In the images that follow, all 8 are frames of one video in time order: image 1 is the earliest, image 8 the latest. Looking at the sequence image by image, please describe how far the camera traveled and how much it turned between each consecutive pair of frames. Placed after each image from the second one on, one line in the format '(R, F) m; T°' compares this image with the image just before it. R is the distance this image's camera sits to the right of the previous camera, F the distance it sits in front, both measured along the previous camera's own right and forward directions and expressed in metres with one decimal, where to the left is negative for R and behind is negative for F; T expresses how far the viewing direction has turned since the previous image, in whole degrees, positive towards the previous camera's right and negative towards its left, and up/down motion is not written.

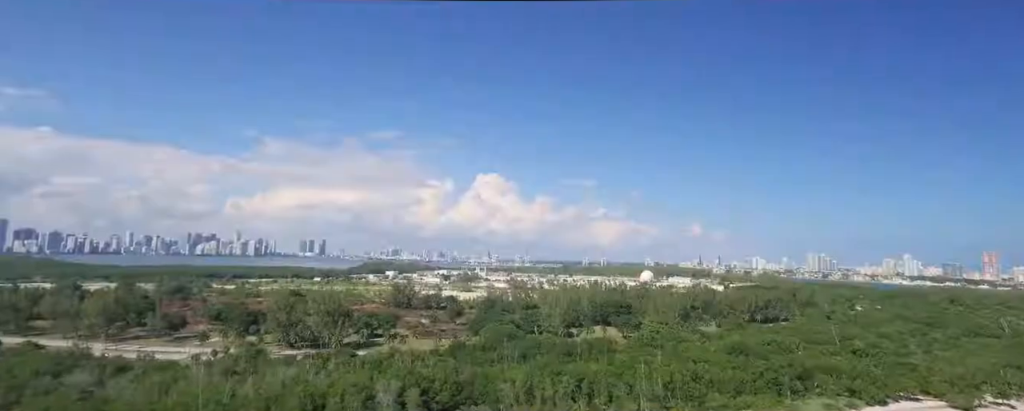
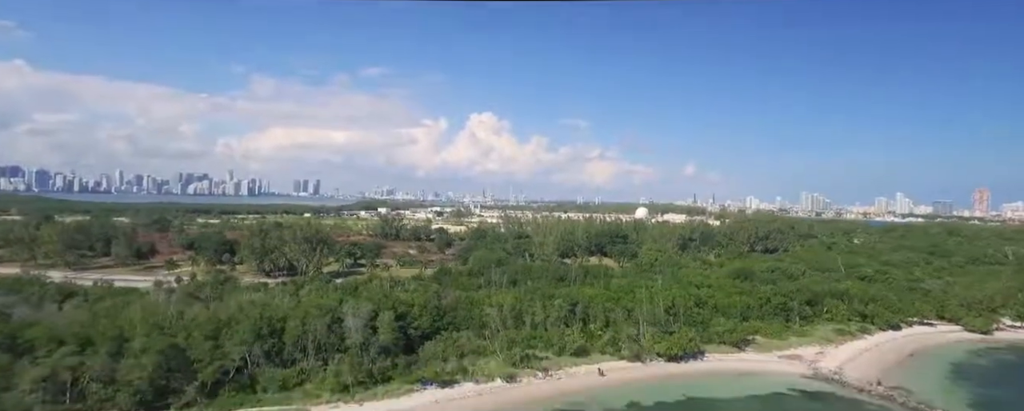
(+0.7, +5.5) m; +1°
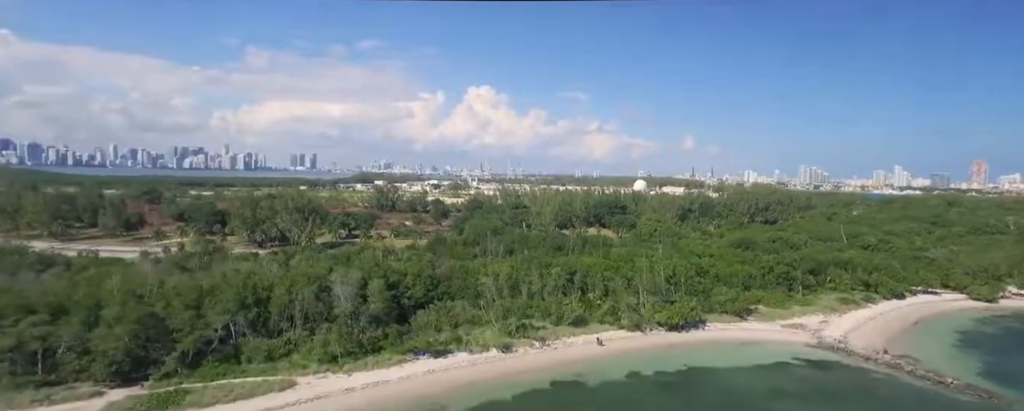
(+0.2, +1.6) m; 0°
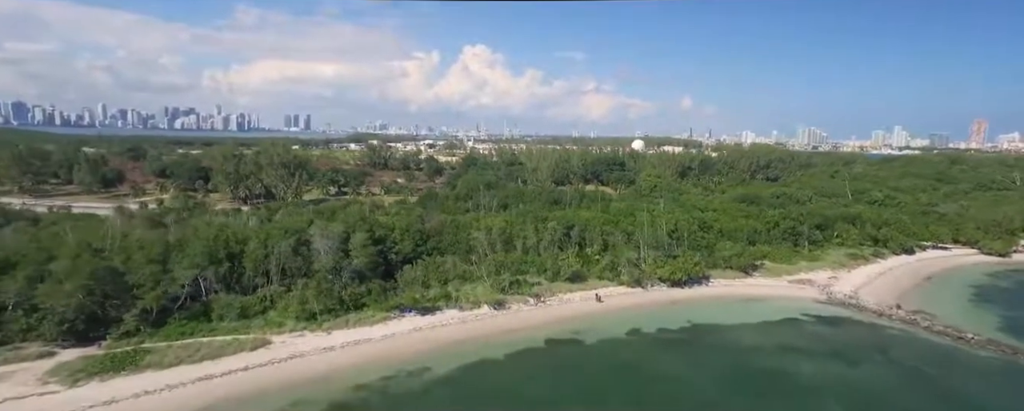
(+0.2, +2.5) m; 0°
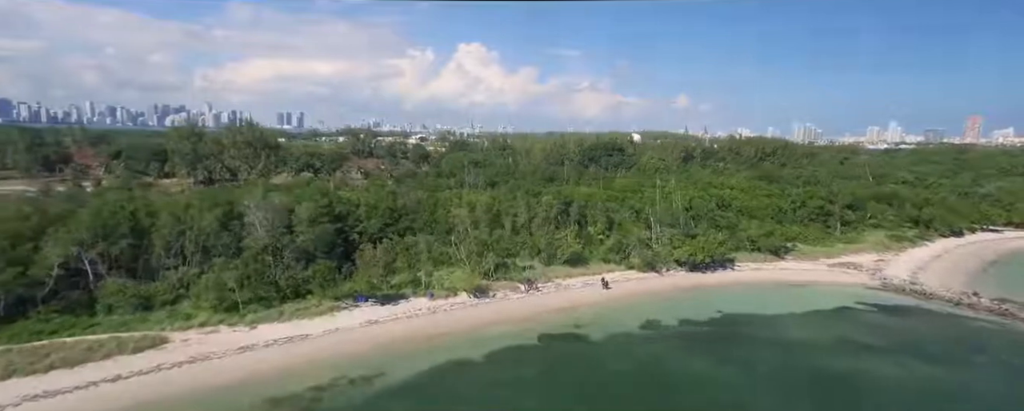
(+0.5, +6.2) m; +1°
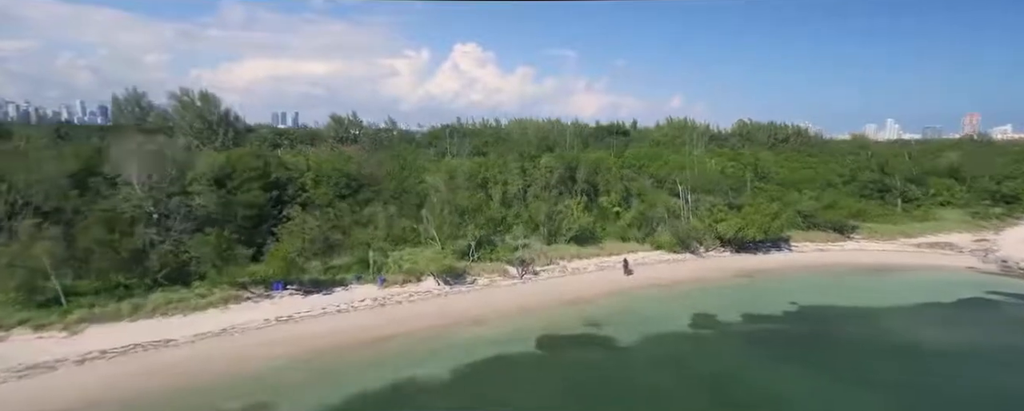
(+0.3, +7.3) m; 0°
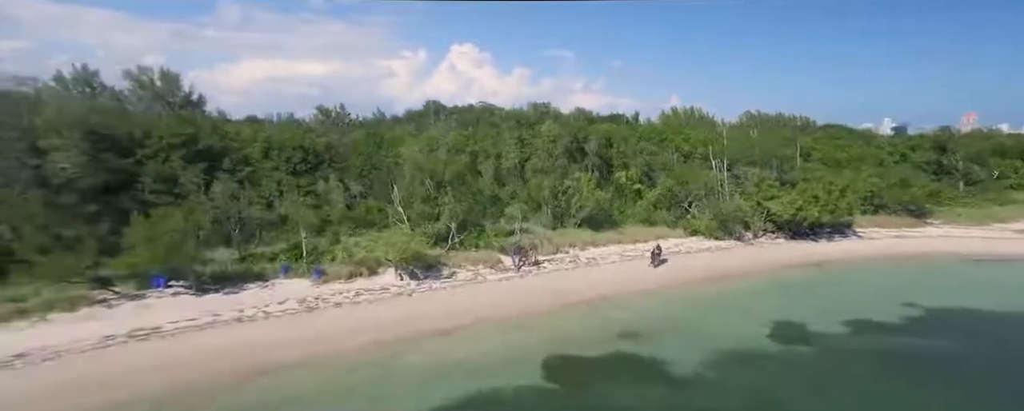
(+0.1, +5.0) m; 0°
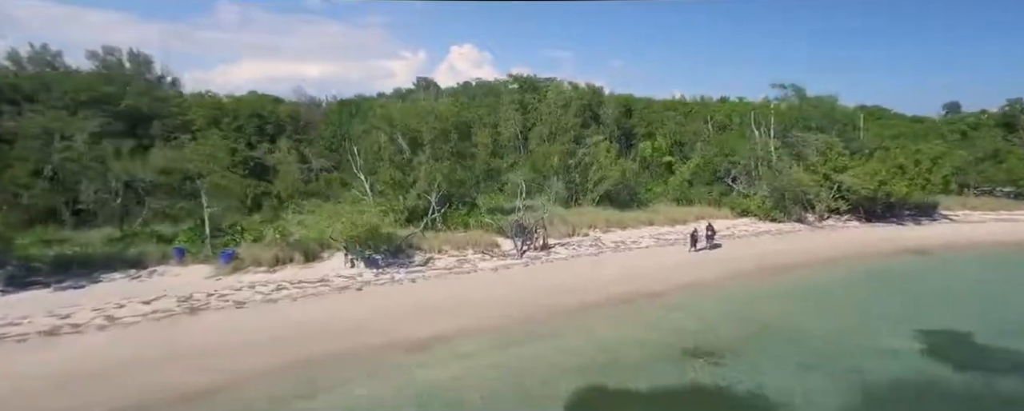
(0.0, +3.8) m; 0°
